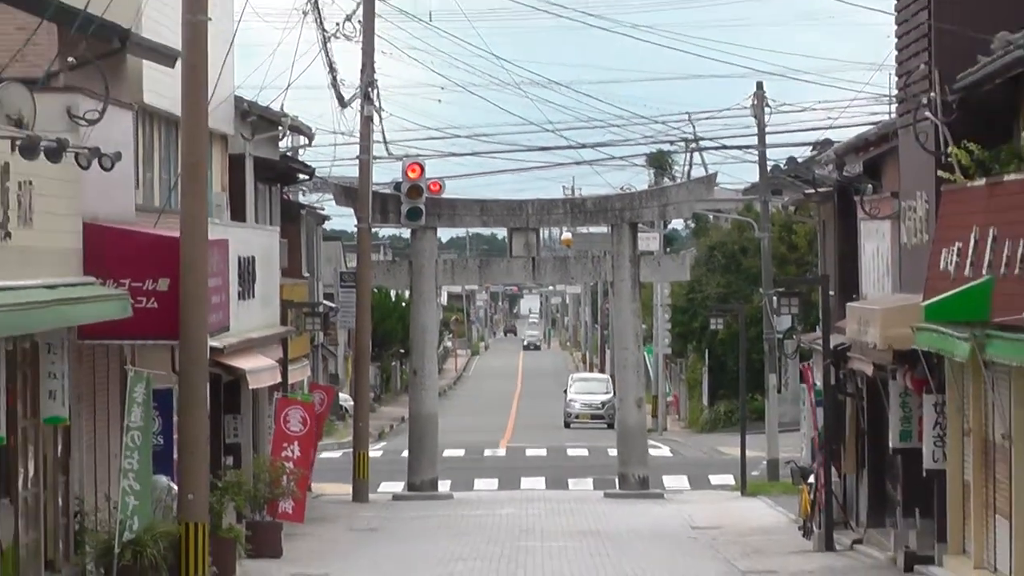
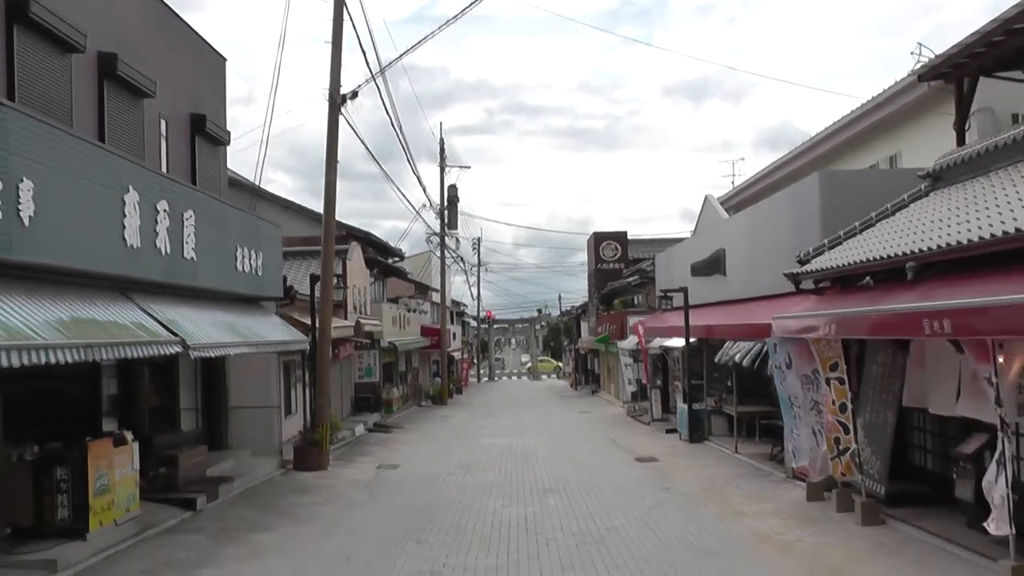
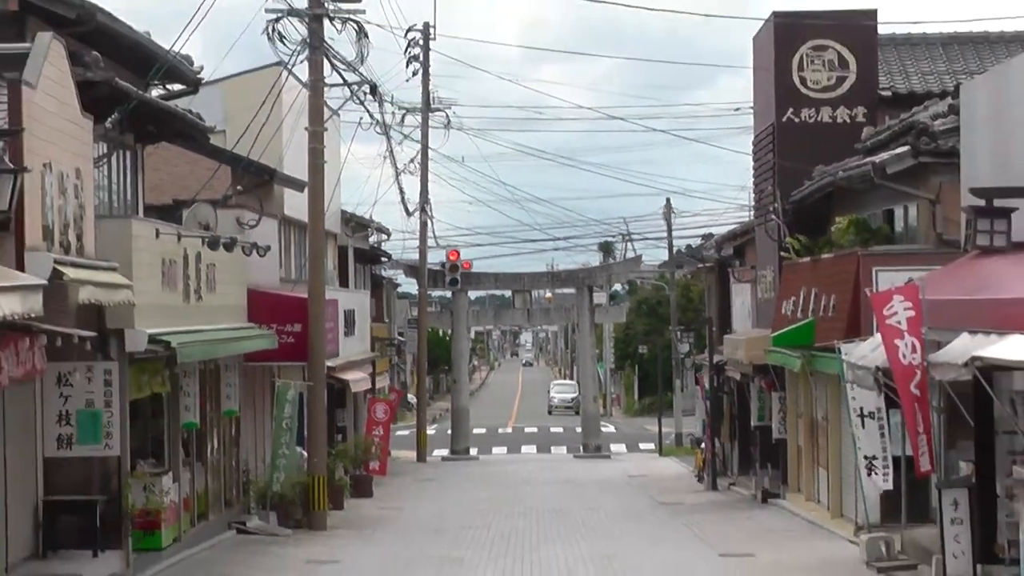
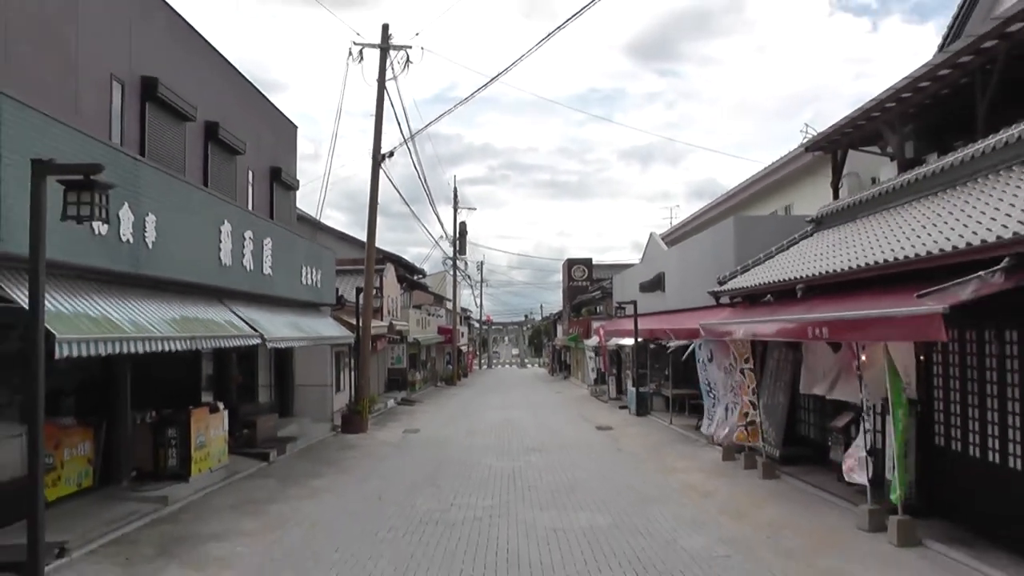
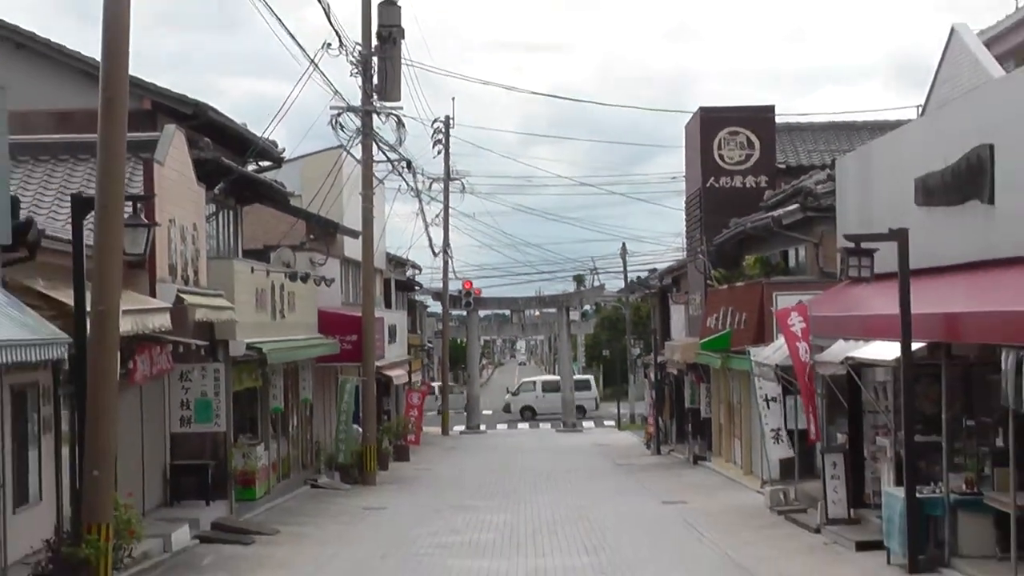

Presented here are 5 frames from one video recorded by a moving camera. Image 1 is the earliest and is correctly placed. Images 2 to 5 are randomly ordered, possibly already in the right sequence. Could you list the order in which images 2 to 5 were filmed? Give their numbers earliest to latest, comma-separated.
3, 5, 2, 4
